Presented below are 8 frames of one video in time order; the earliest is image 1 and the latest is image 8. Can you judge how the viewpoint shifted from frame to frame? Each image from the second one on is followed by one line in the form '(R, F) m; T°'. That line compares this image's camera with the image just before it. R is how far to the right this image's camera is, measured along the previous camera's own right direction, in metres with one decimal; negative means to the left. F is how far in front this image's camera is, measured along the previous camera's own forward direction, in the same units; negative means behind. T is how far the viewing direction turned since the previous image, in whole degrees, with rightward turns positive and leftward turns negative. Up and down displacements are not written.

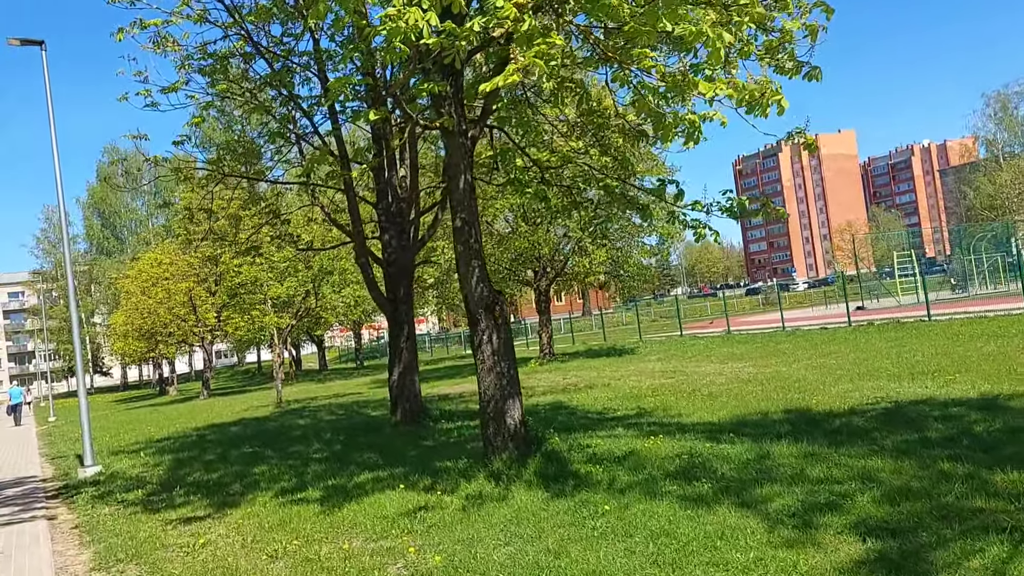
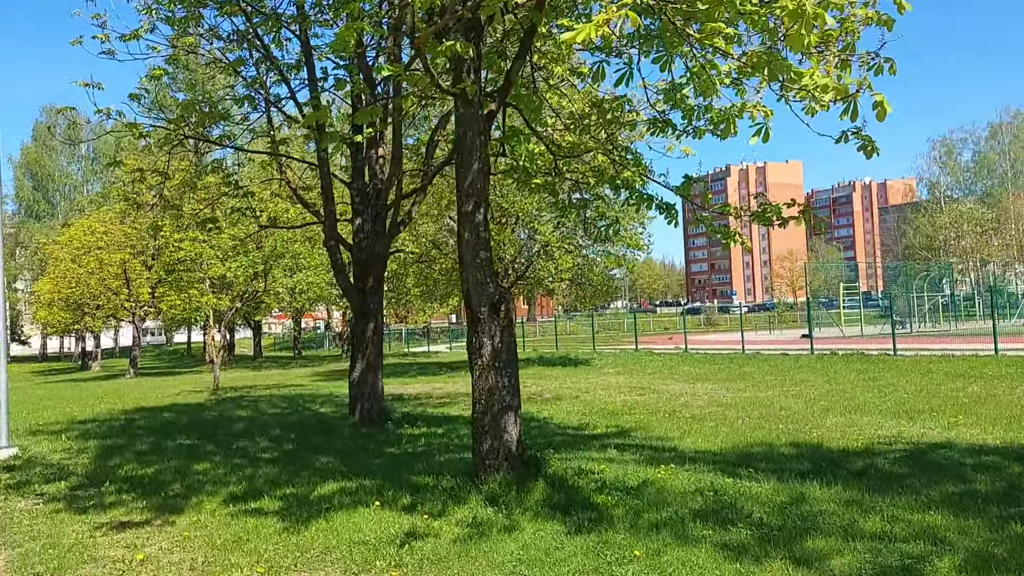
(-0.5, +0.9) m; +4°
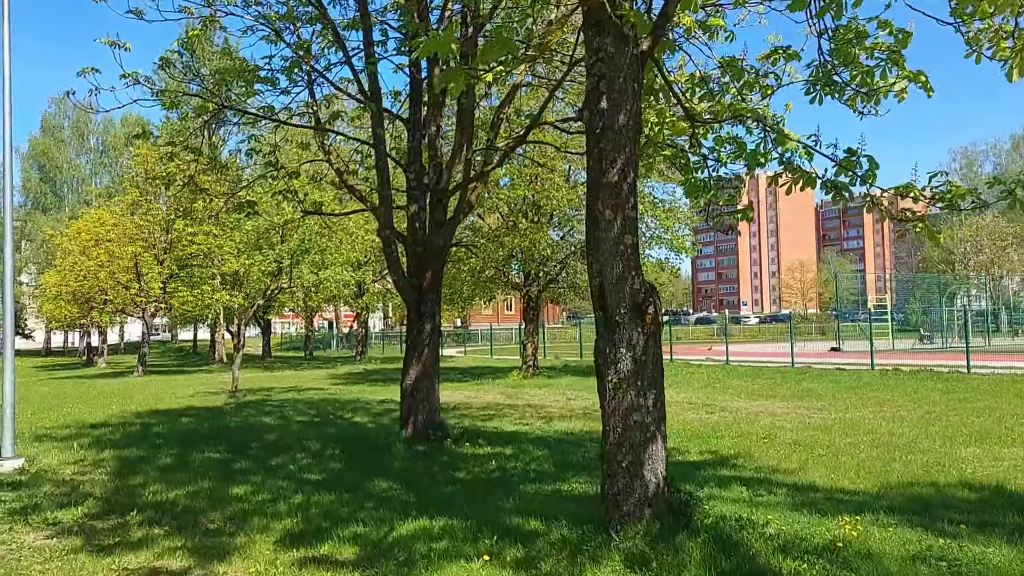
(-0.9, +1.4) m; 0°
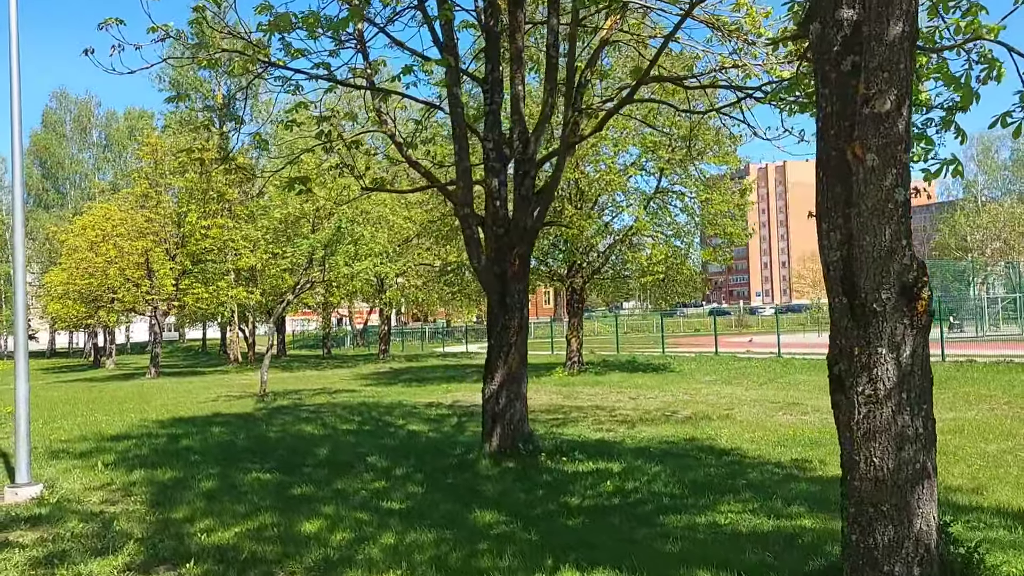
(-0.9, +1.4) m; 0°
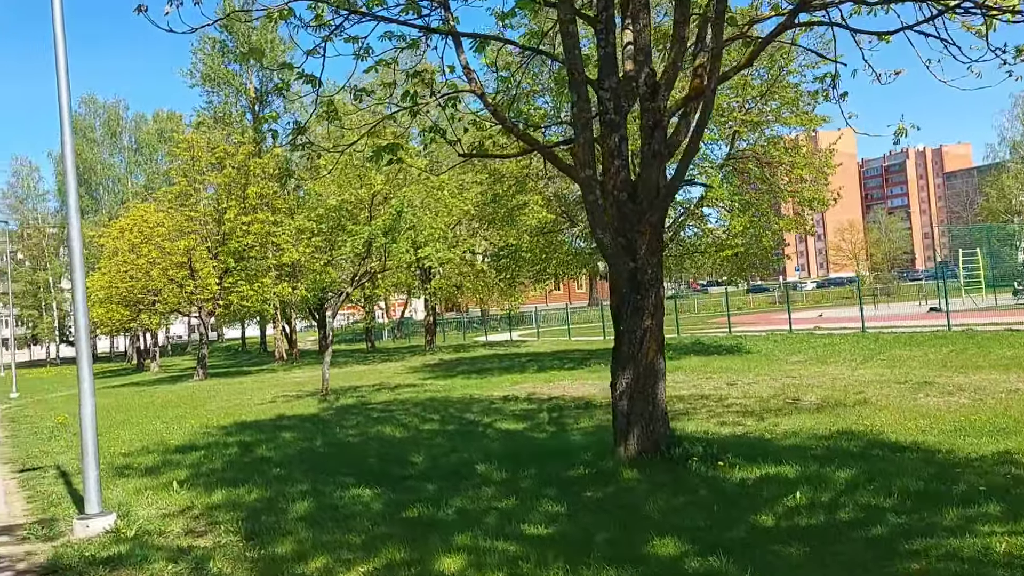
(-0.9, +1.2) m; -2°
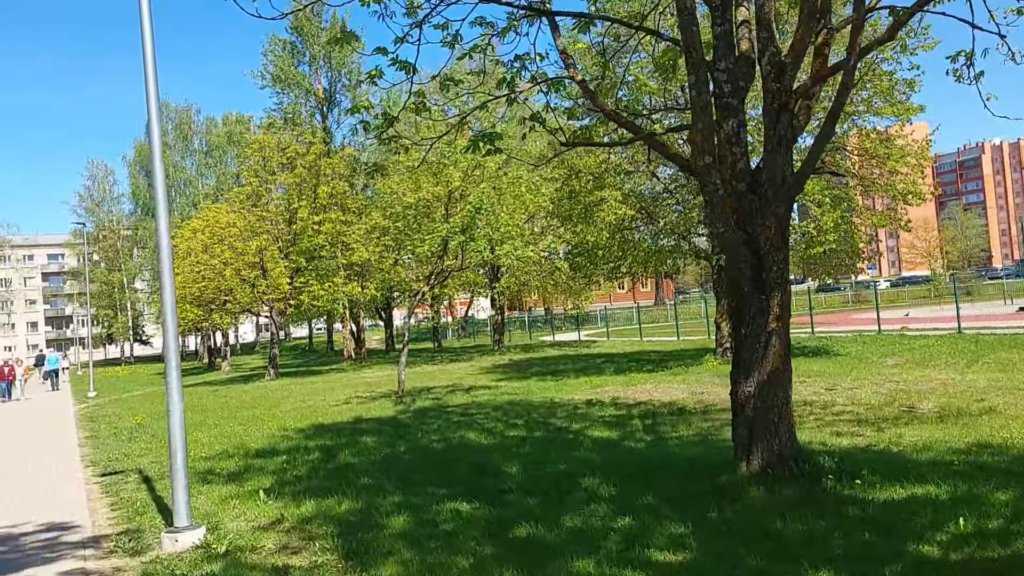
(-0.4, +0.5) m; -4°
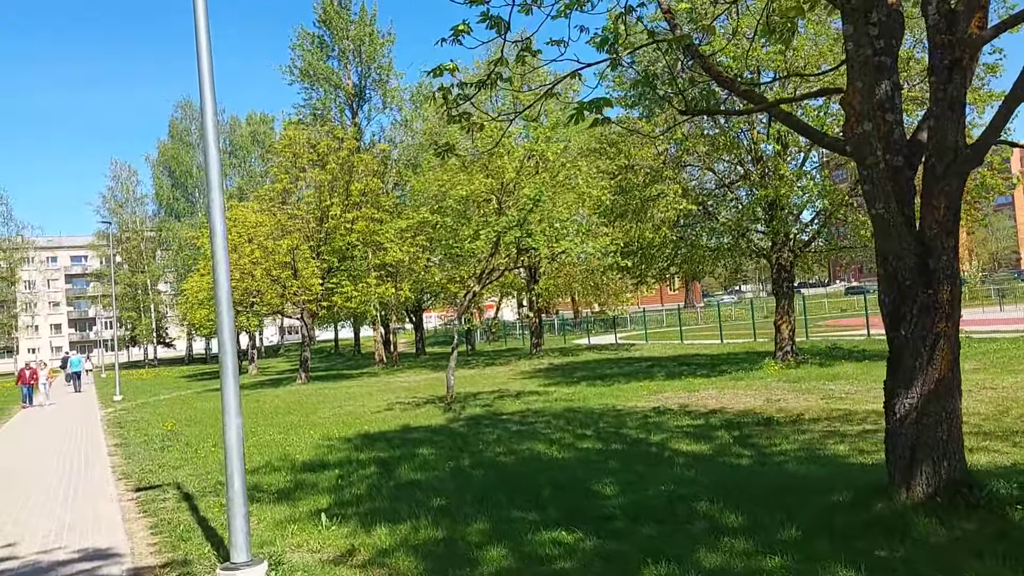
(-0.6, +1.0) m; -1°
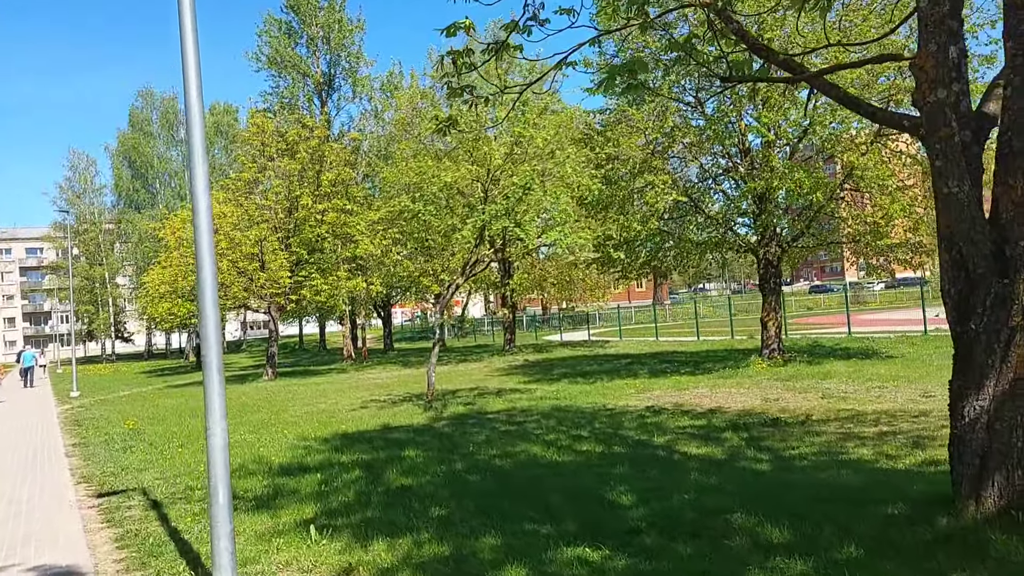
(-0.4, +0.7) m; +2°
